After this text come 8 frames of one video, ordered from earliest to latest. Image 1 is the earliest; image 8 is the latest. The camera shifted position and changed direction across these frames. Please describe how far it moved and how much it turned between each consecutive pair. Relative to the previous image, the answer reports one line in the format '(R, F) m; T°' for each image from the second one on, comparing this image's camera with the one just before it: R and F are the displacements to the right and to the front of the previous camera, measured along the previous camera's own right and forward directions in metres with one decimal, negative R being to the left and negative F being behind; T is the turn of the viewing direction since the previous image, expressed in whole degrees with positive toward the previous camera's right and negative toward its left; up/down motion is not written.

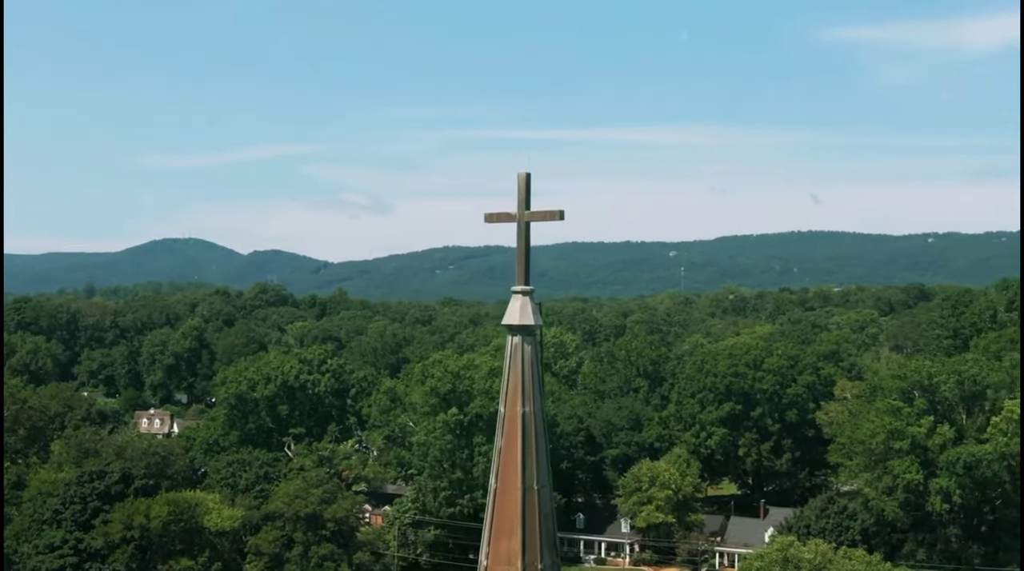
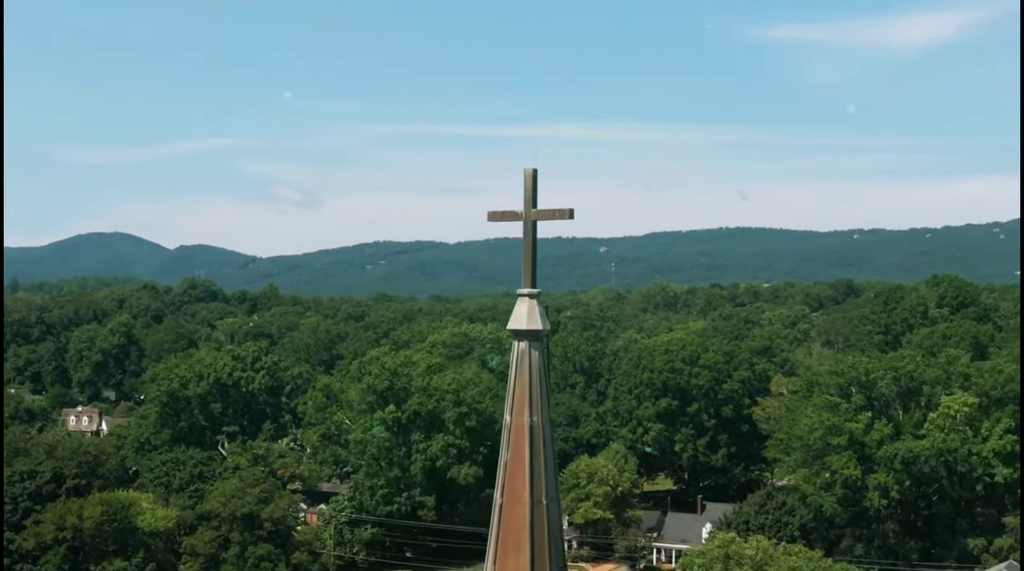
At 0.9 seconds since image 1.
(+0.5, +0.2) m; +1°
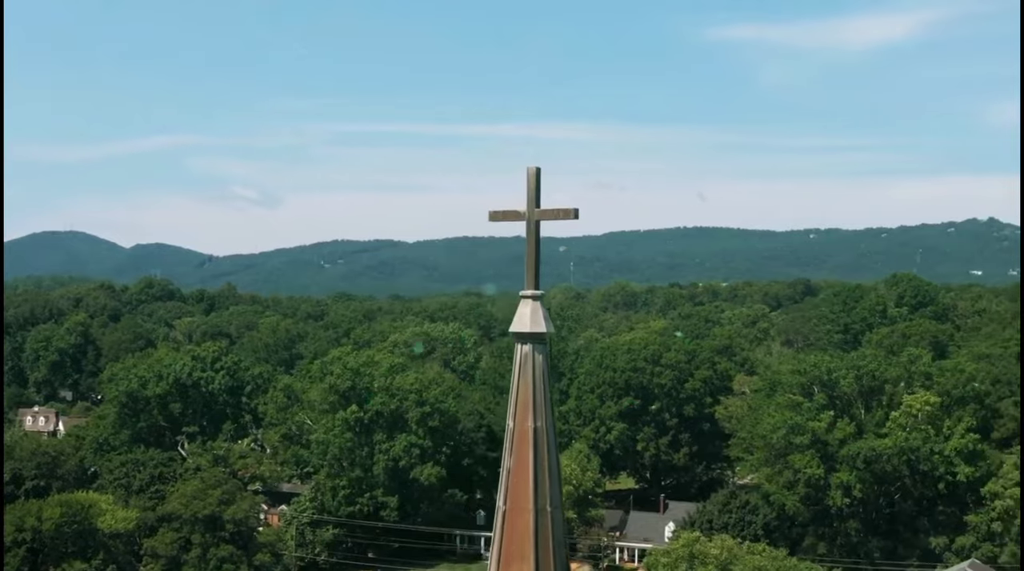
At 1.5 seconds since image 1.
(-0.3, +0.1) m; +2°
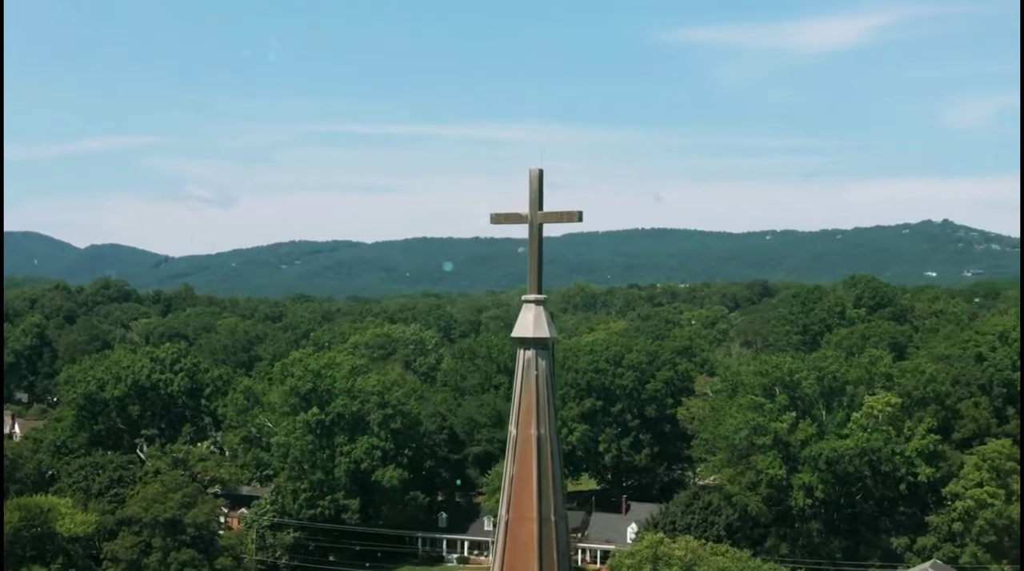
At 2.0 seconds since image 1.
(-0.3, 0.0) m; +2°
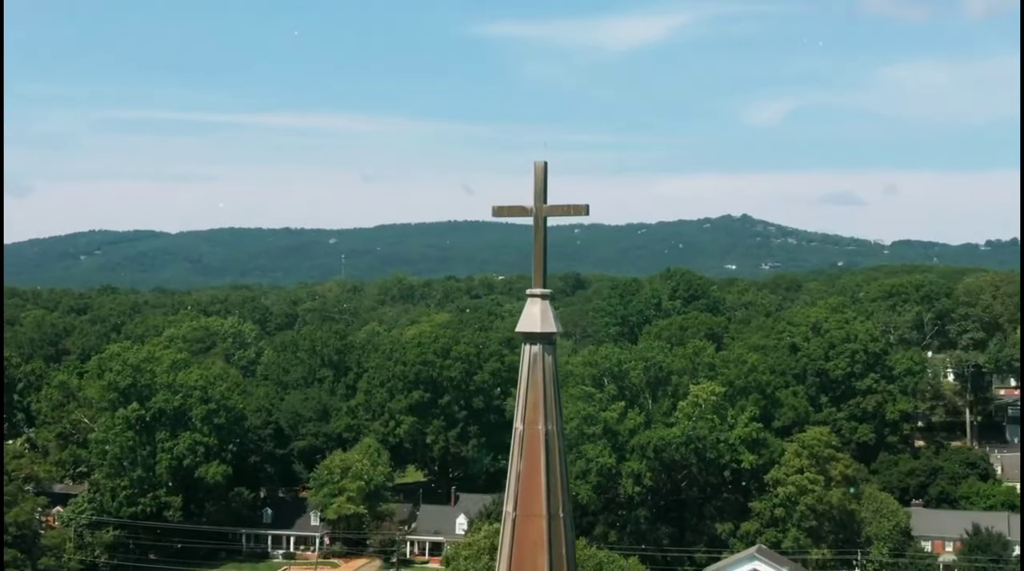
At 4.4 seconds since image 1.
(-1.3, +0.1) m; +9°
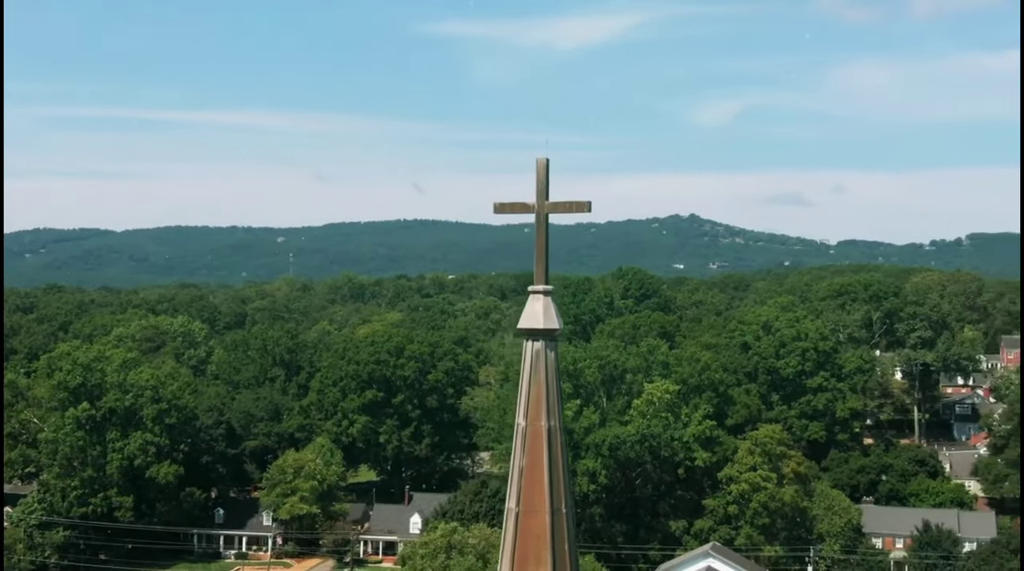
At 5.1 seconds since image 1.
(-0.4, 0.0) m; +3°
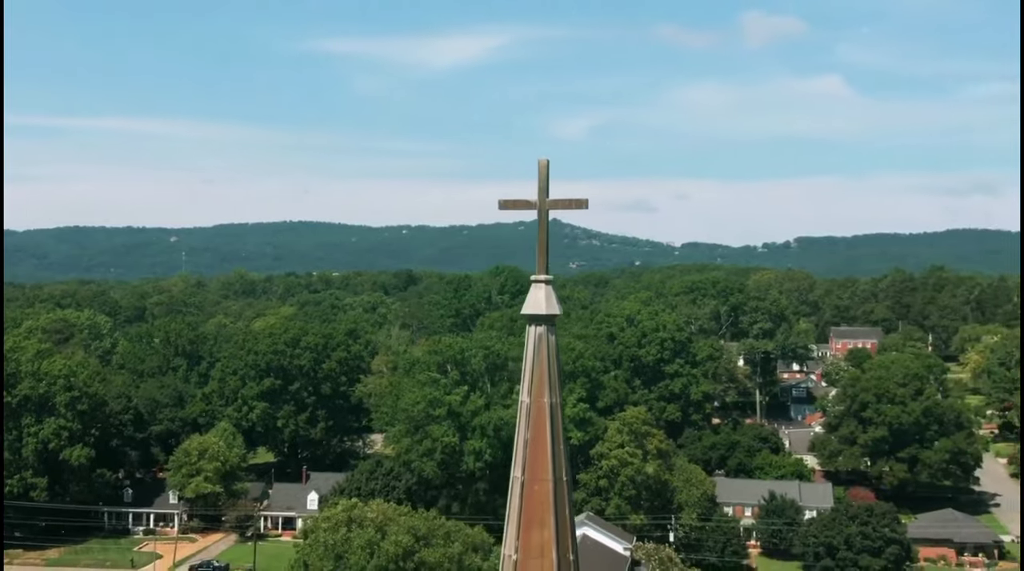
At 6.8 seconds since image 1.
(-1.1, -2.3) m; +6°
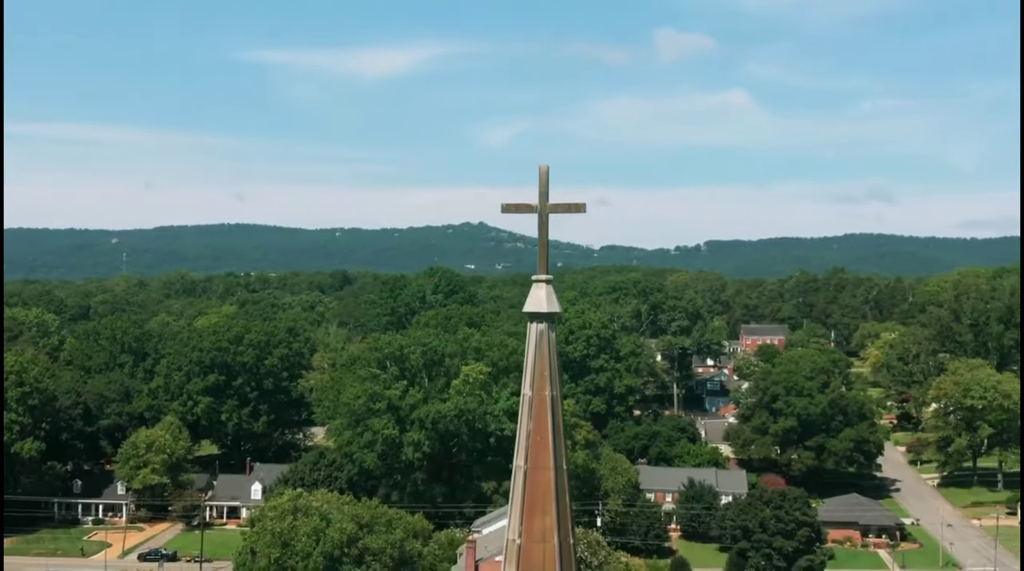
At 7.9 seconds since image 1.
(-0.6, -1.4) m; +4°
